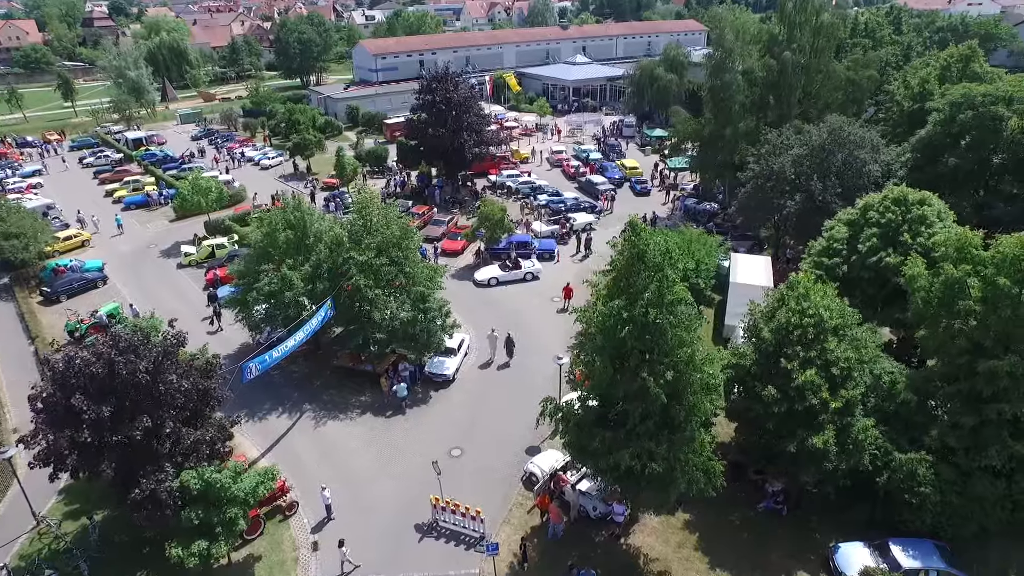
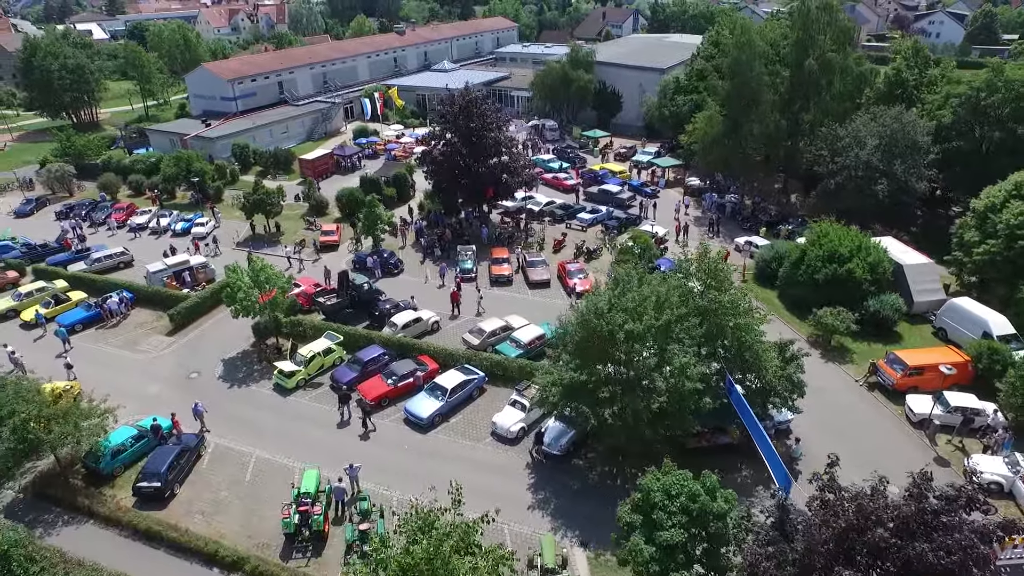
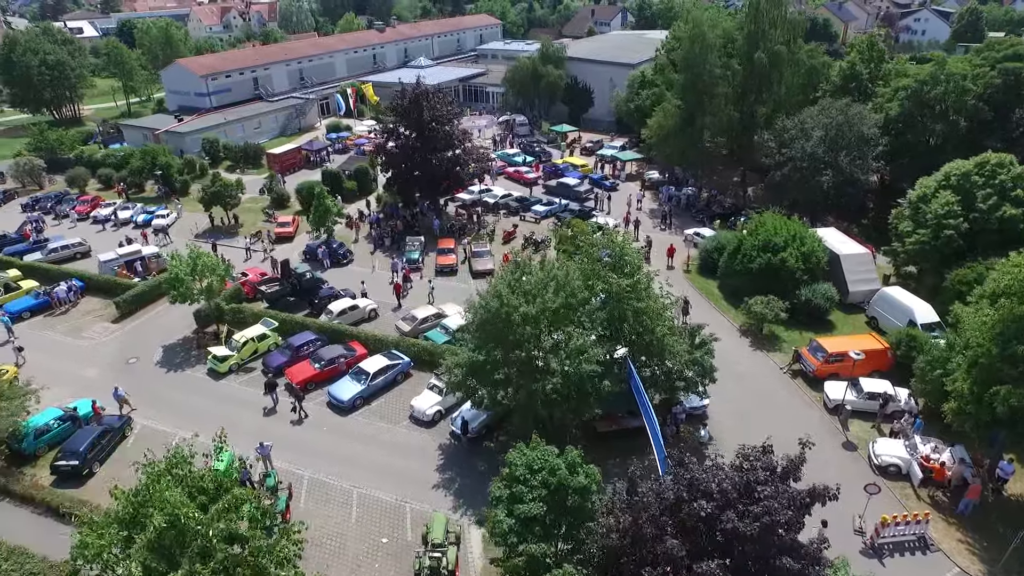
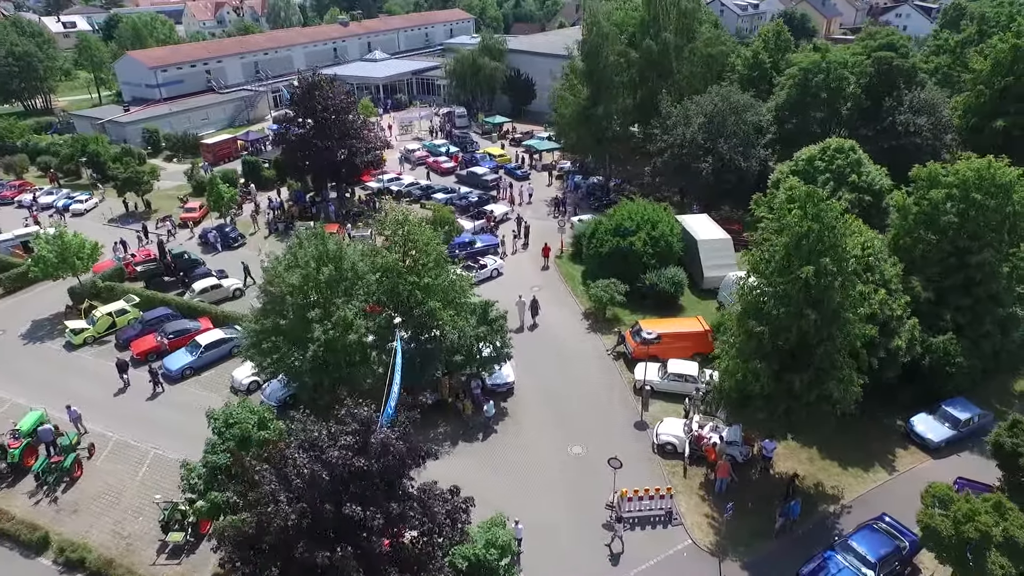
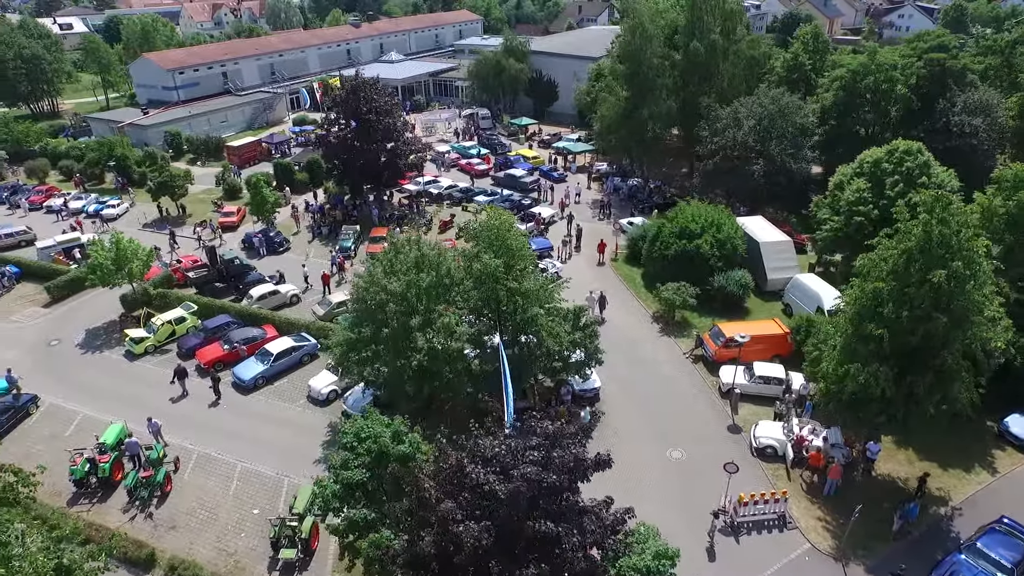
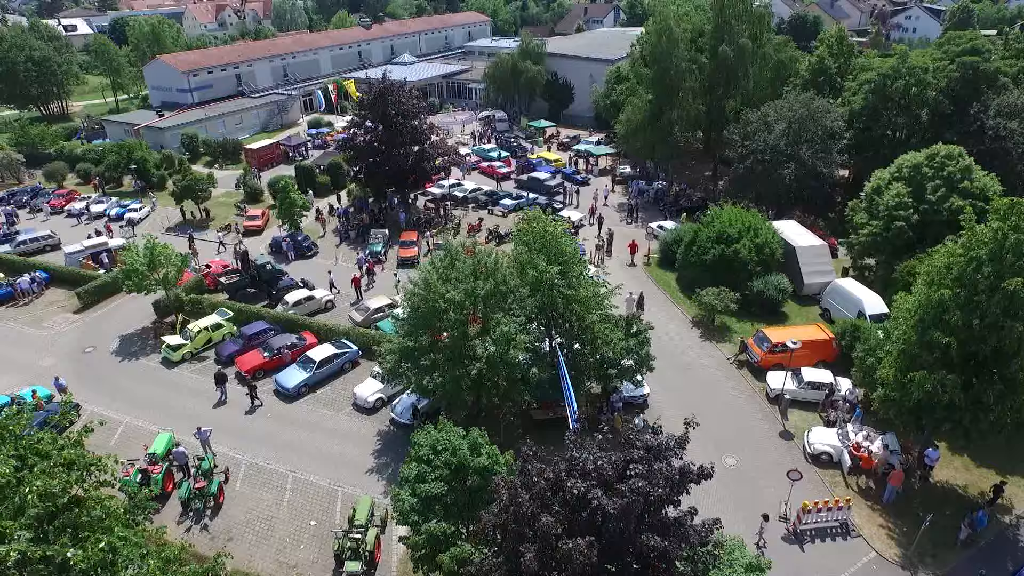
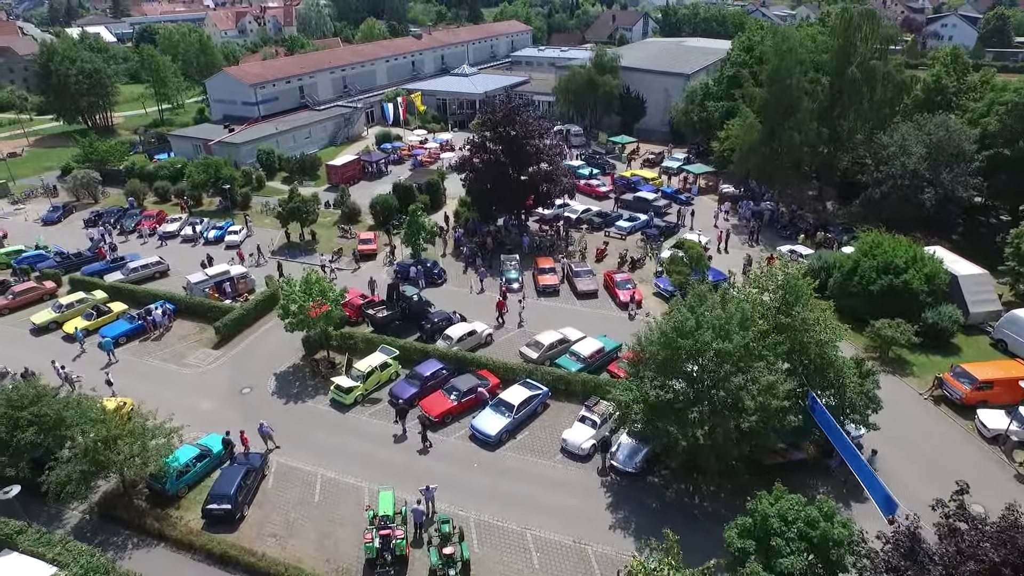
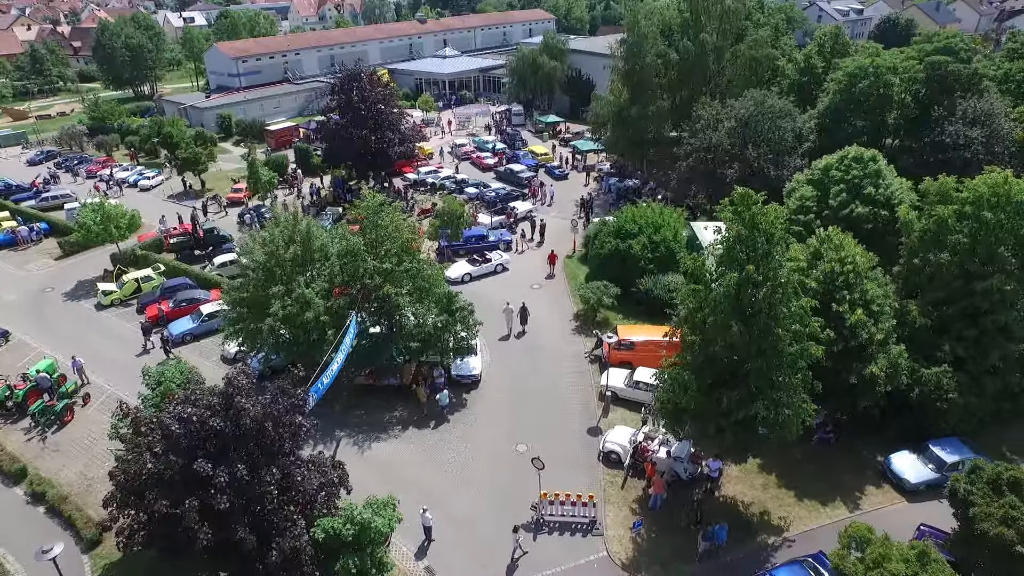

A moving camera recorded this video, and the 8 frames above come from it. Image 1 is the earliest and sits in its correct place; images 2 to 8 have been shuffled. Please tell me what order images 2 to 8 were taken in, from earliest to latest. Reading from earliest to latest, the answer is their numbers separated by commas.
8, 4, 5, 6, 3, 2, 7
